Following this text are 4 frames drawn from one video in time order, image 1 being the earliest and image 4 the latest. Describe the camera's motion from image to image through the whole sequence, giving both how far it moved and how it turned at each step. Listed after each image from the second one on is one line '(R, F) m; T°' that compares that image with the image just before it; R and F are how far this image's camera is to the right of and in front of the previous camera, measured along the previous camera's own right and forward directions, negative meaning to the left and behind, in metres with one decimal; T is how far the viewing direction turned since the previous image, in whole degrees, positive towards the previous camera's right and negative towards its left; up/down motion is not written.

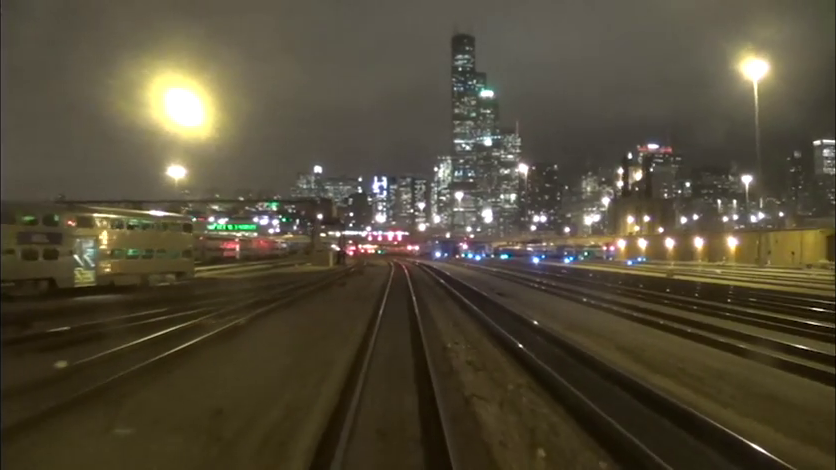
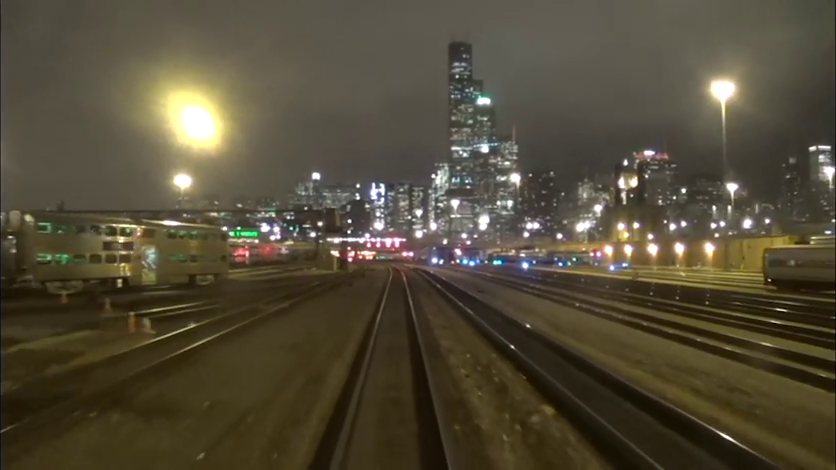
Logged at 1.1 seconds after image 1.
(0.0, -0.4) m; 0°
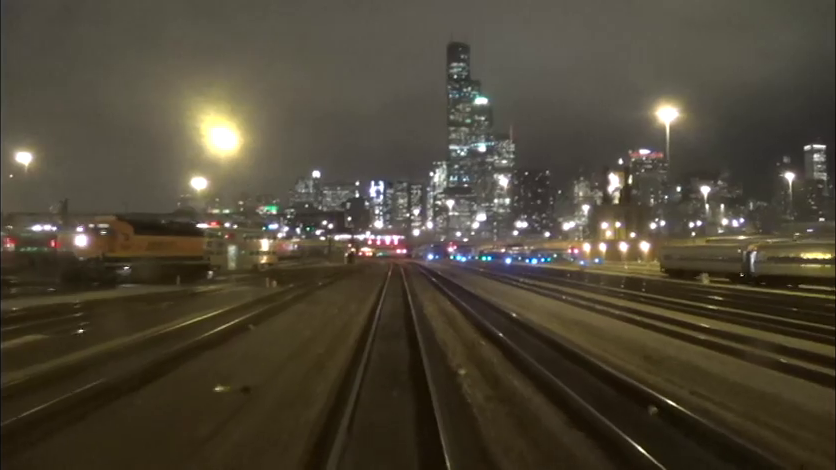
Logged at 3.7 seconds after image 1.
(0.0, -1.0) m; 0°
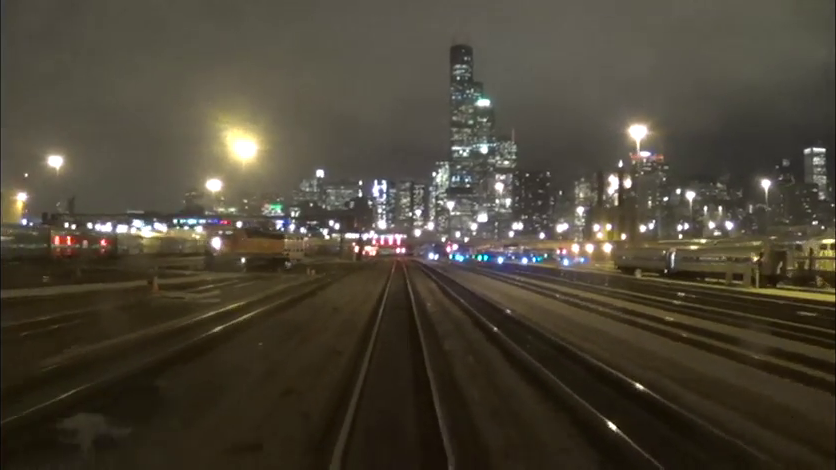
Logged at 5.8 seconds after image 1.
(0.0, -0.8) m; 0°
